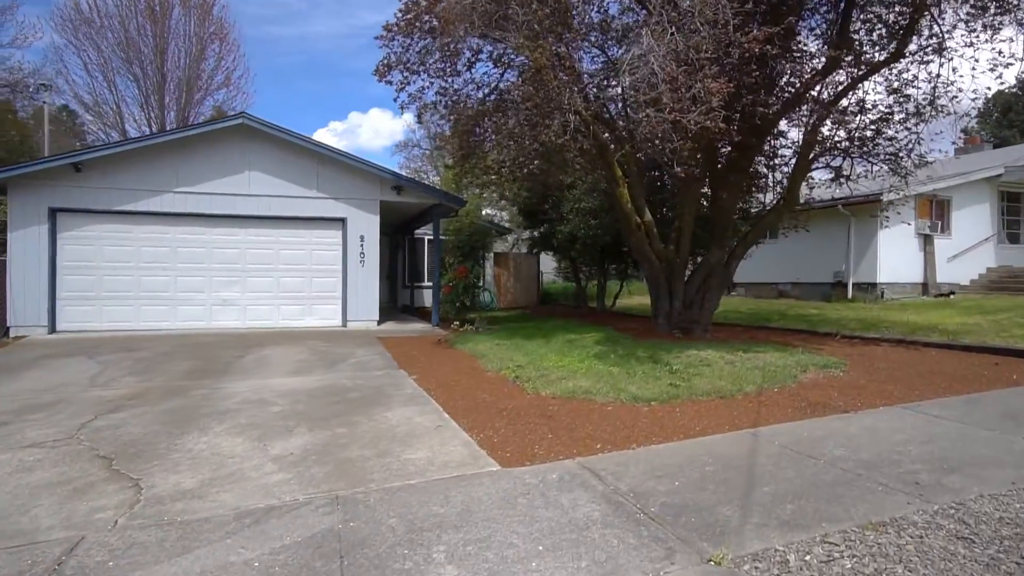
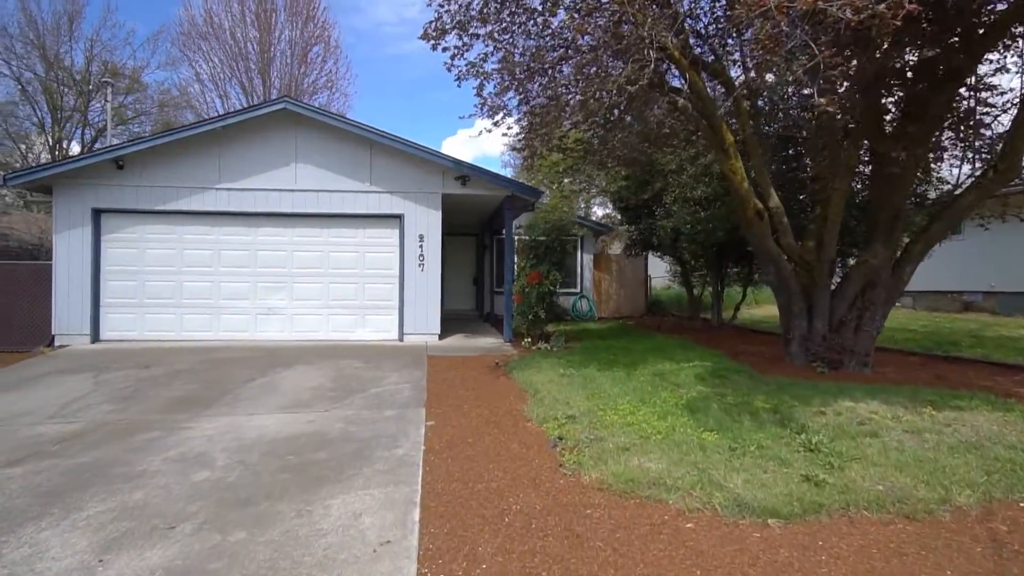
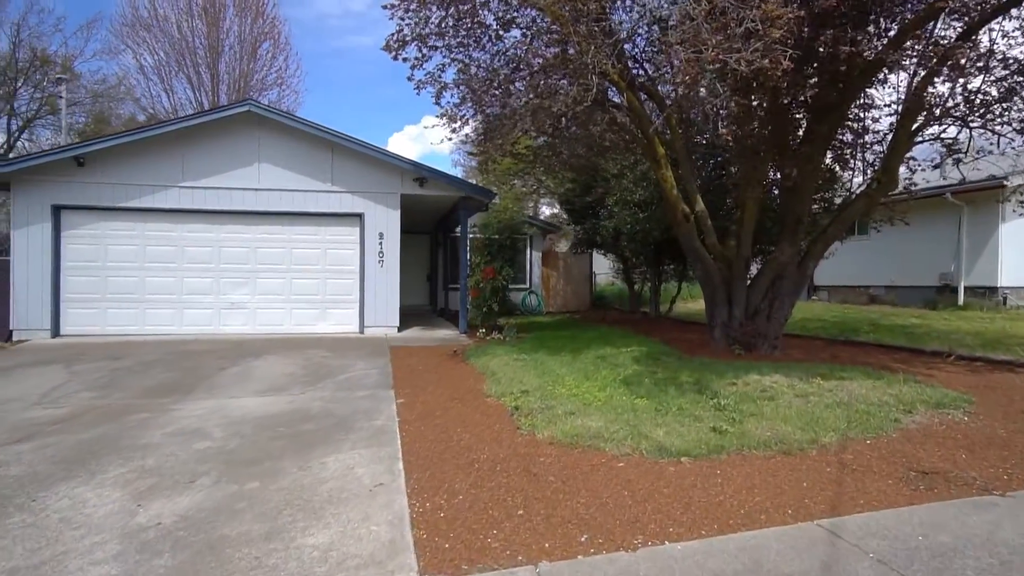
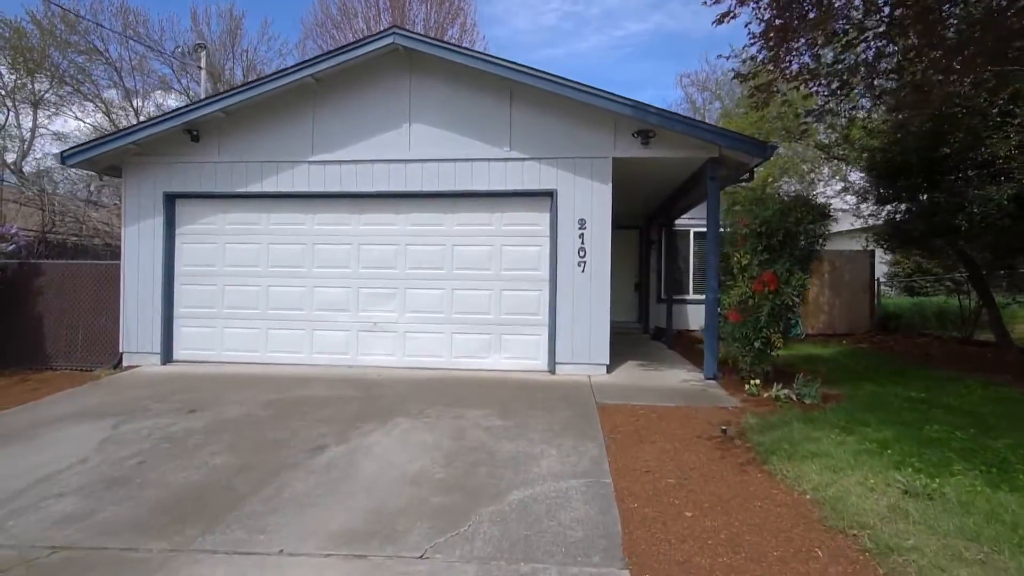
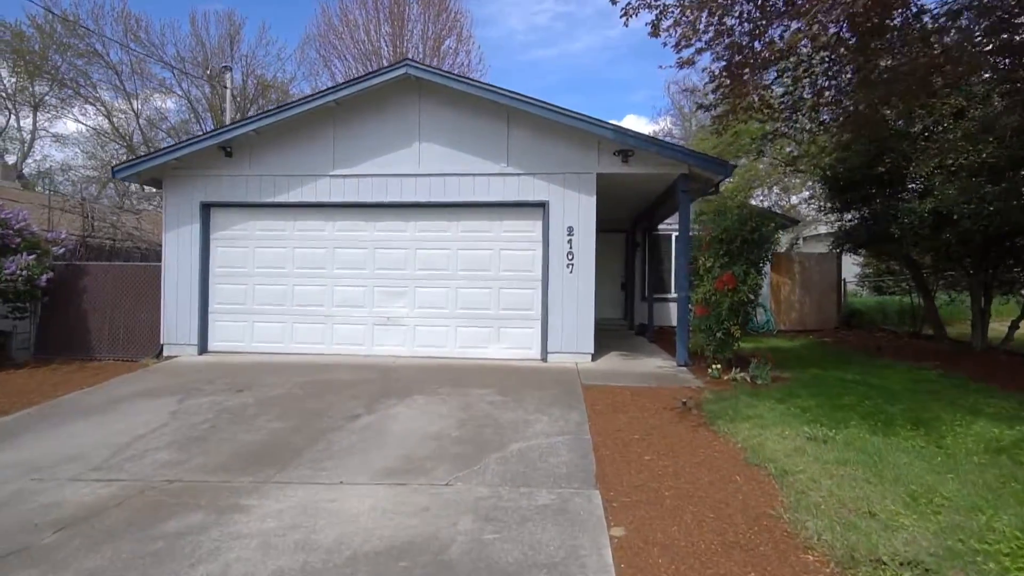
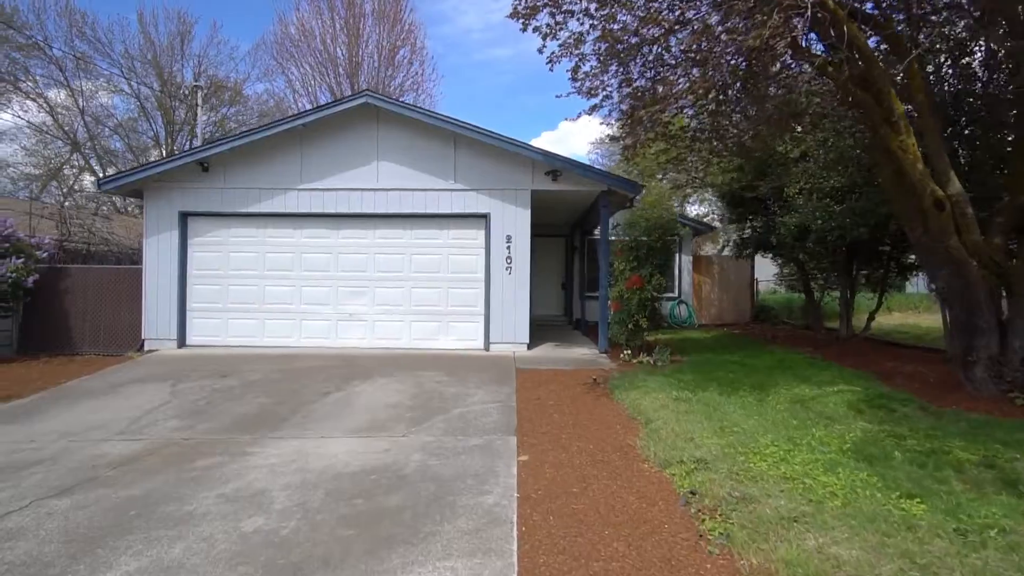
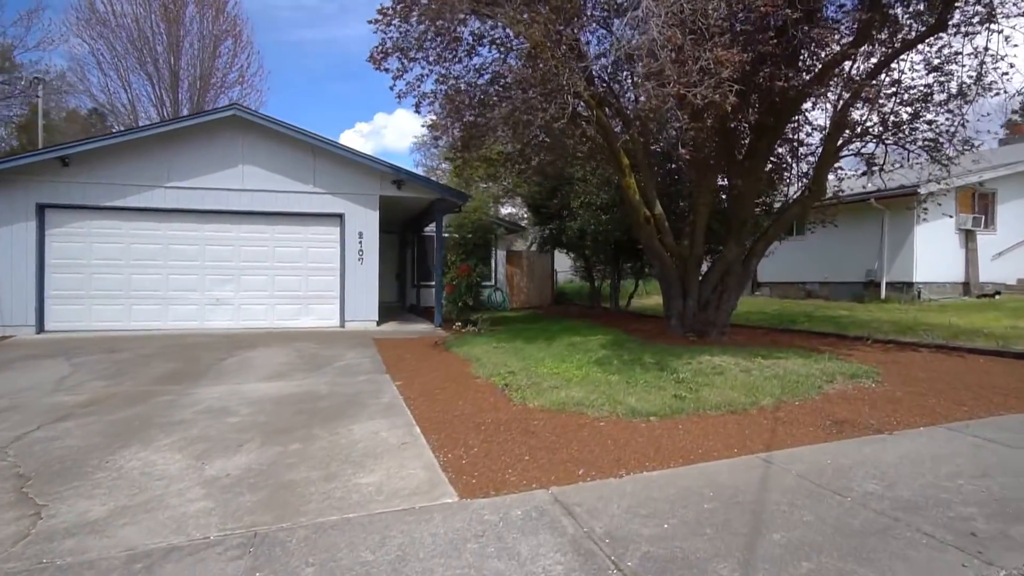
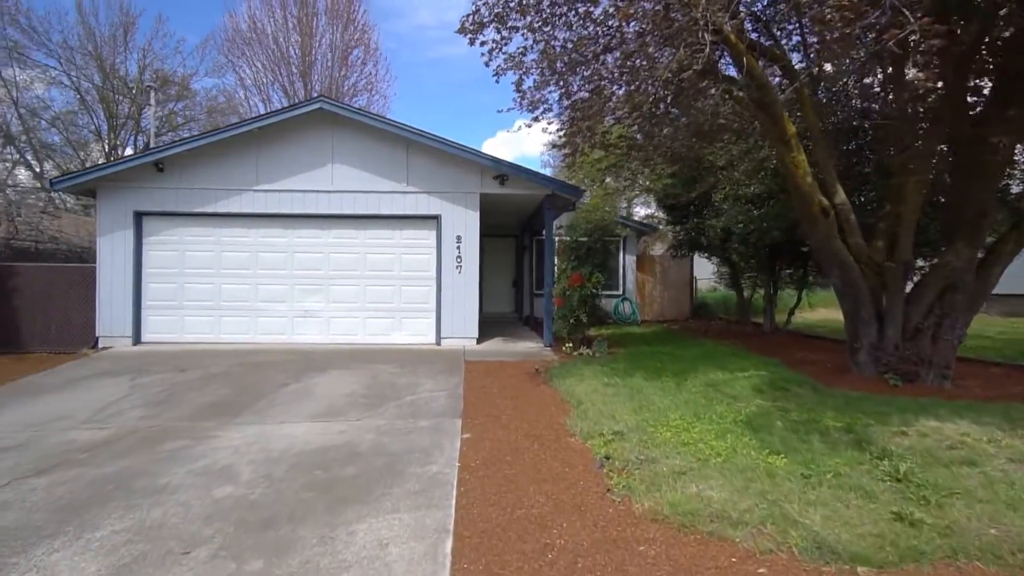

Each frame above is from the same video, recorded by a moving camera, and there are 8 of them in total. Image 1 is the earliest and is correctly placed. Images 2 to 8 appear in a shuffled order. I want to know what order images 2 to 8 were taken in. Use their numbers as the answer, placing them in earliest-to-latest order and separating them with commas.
7, 3, 2, 8, 6, 5, 4
